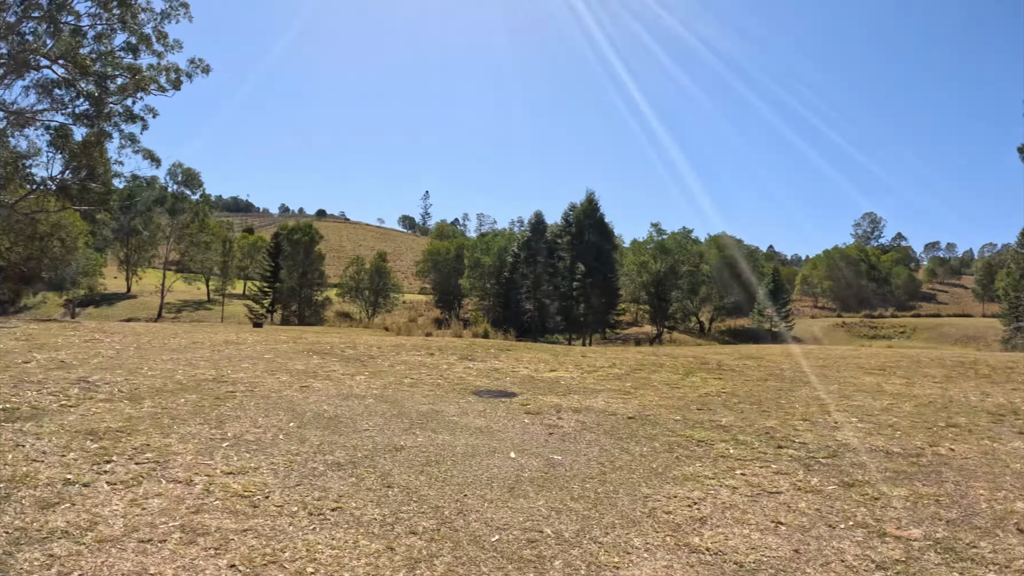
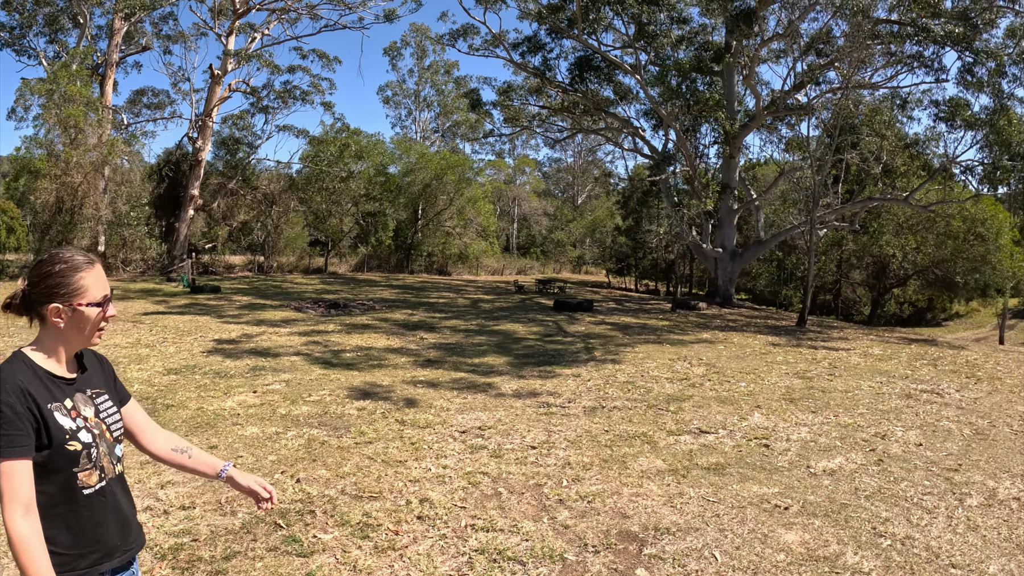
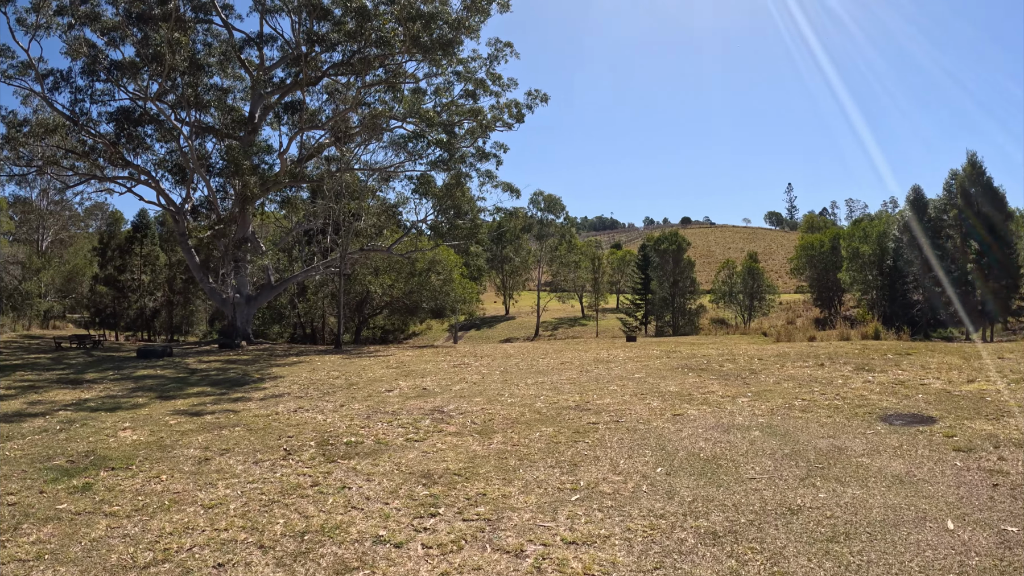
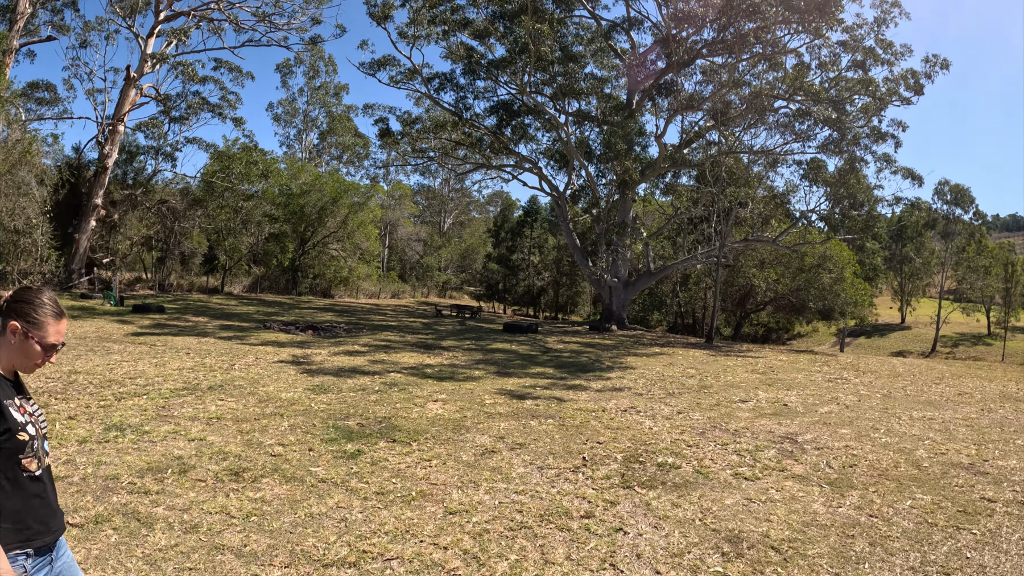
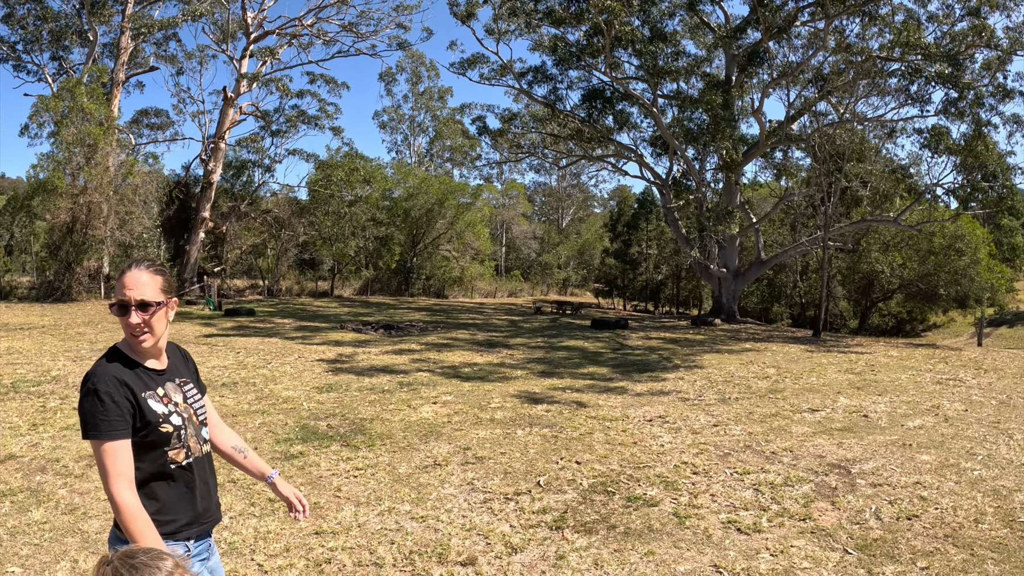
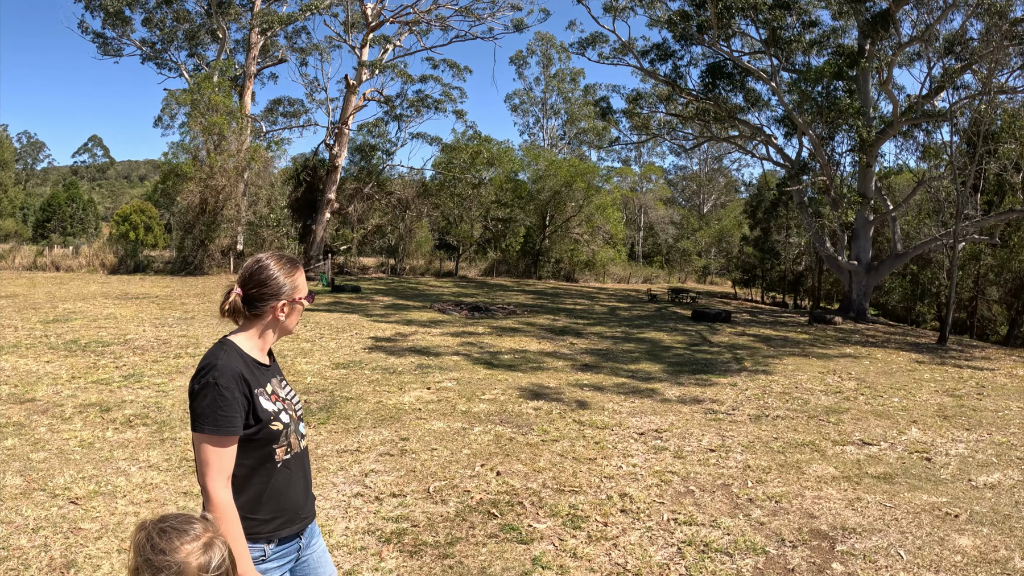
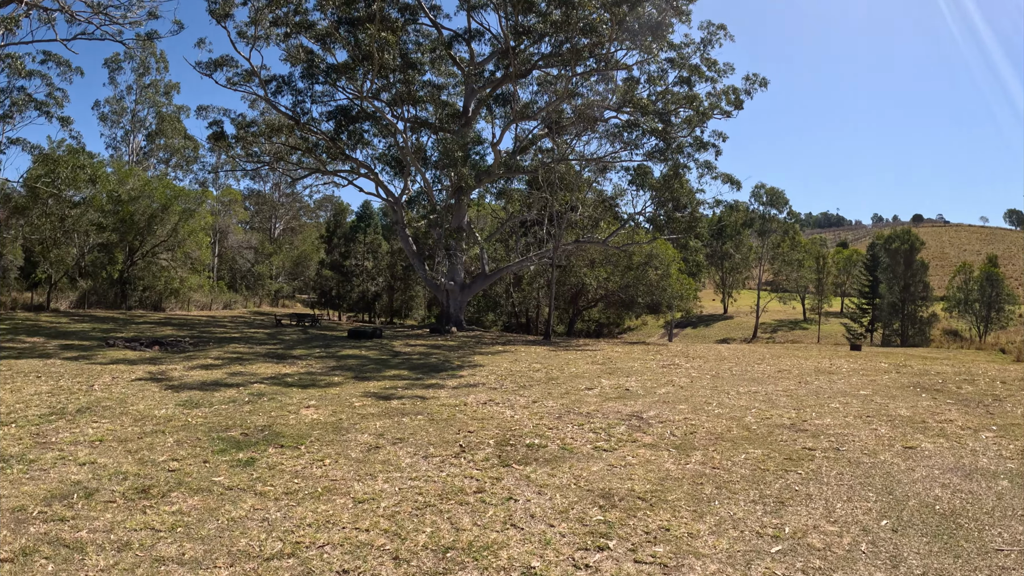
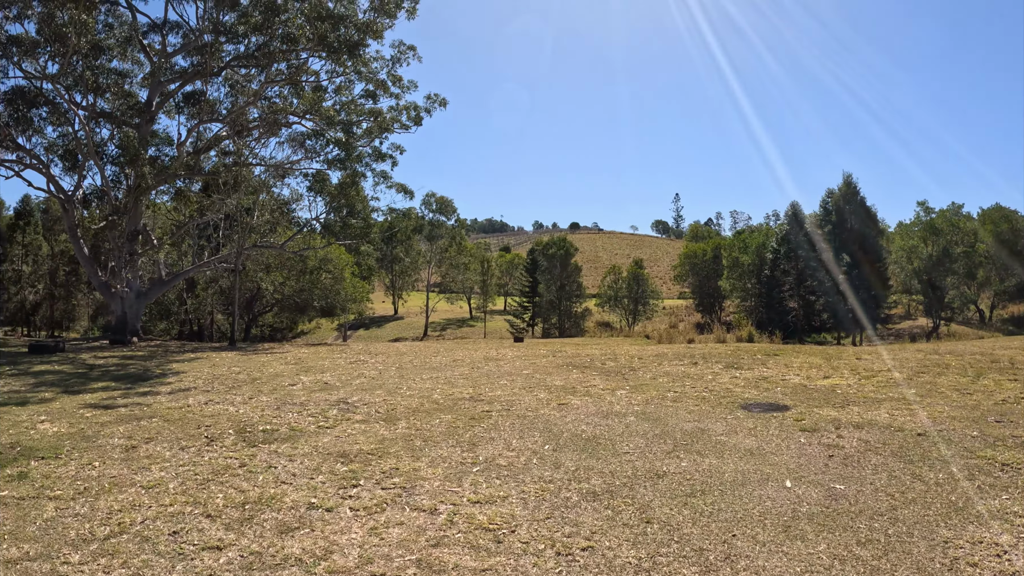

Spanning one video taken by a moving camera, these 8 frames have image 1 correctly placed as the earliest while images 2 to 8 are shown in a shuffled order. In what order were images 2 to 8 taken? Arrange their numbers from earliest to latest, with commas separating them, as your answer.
8, 3, 7, 4, 5, 6, 2
